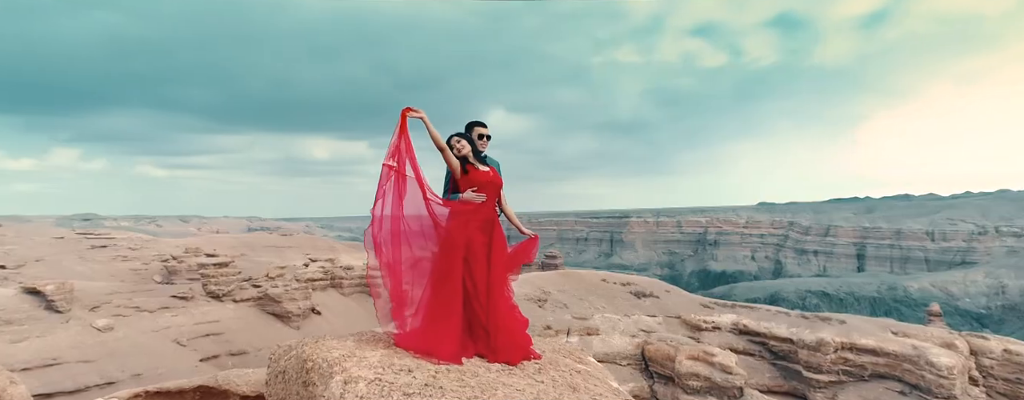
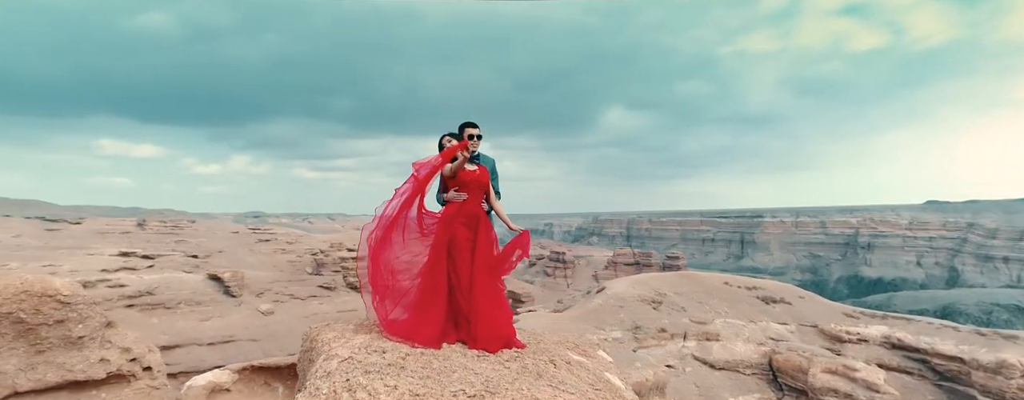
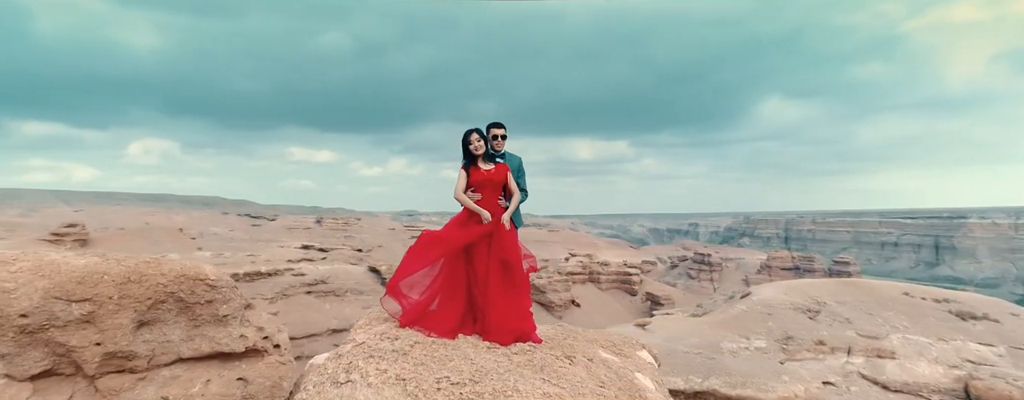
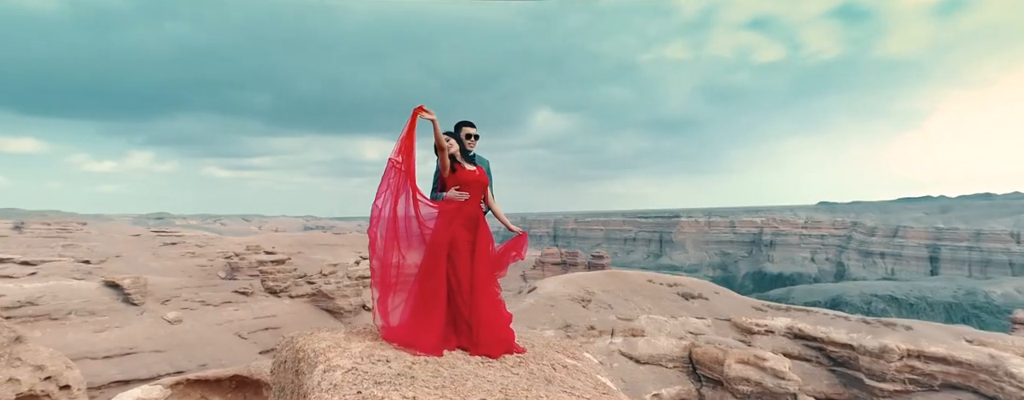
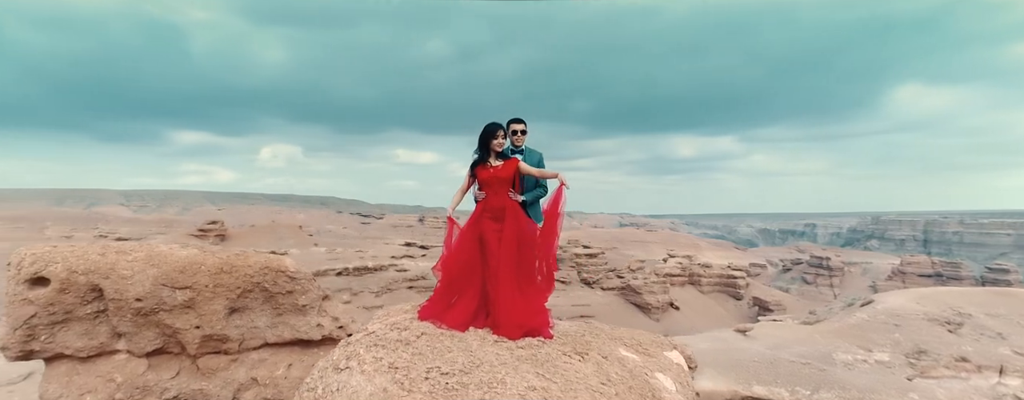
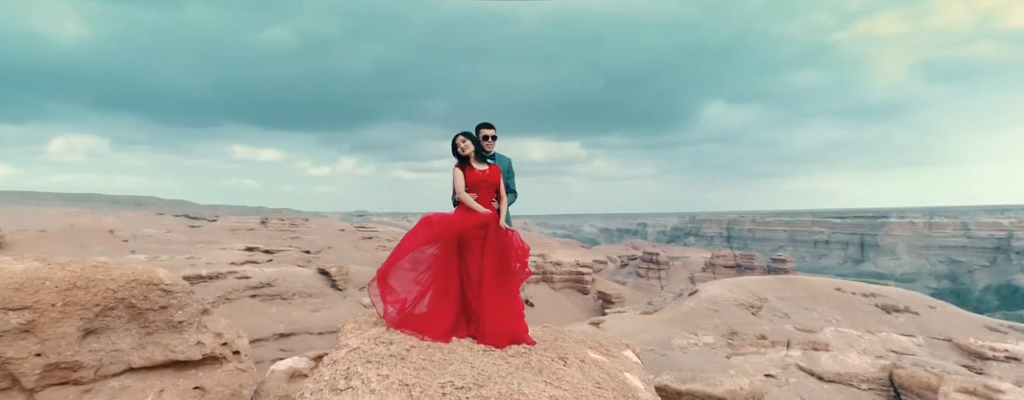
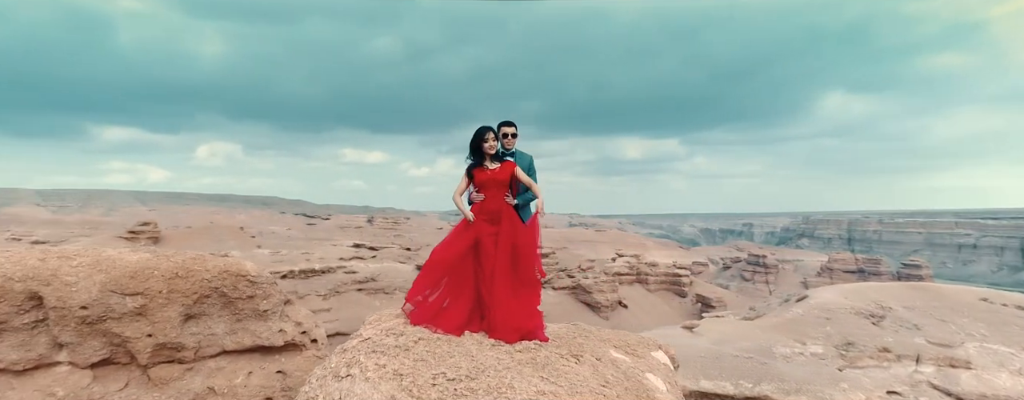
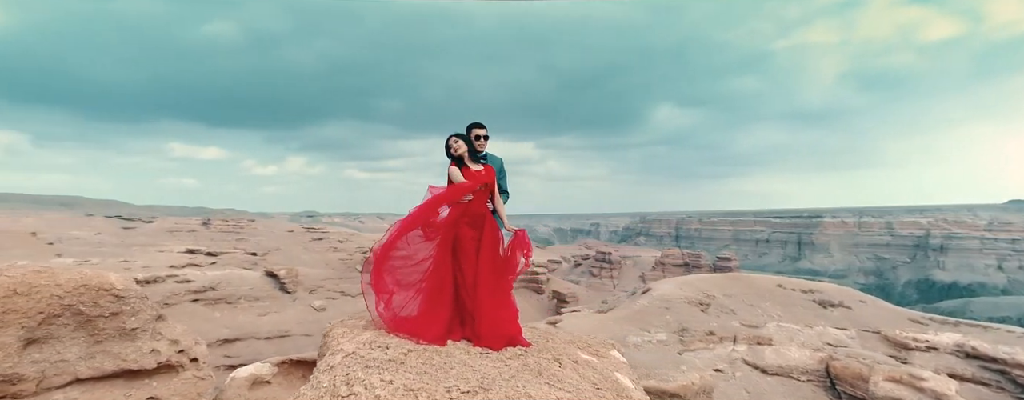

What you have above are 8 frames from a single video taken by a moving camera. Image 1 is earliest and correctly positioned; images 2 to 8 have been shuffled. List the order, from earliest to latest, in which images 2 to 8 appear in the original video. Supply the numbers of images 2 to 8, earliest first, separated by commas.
4, 2, 8, 6, 3, 7, 5
